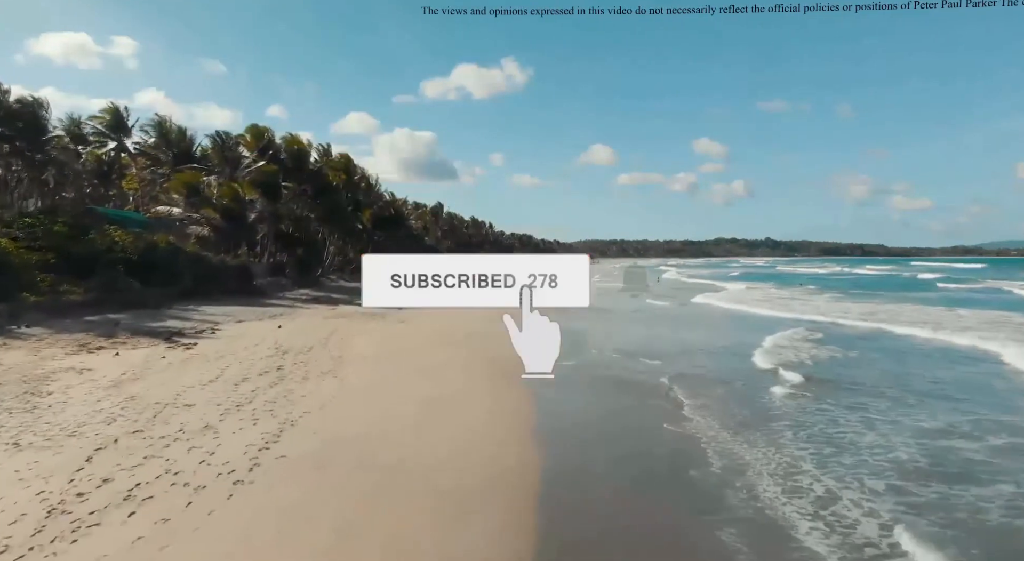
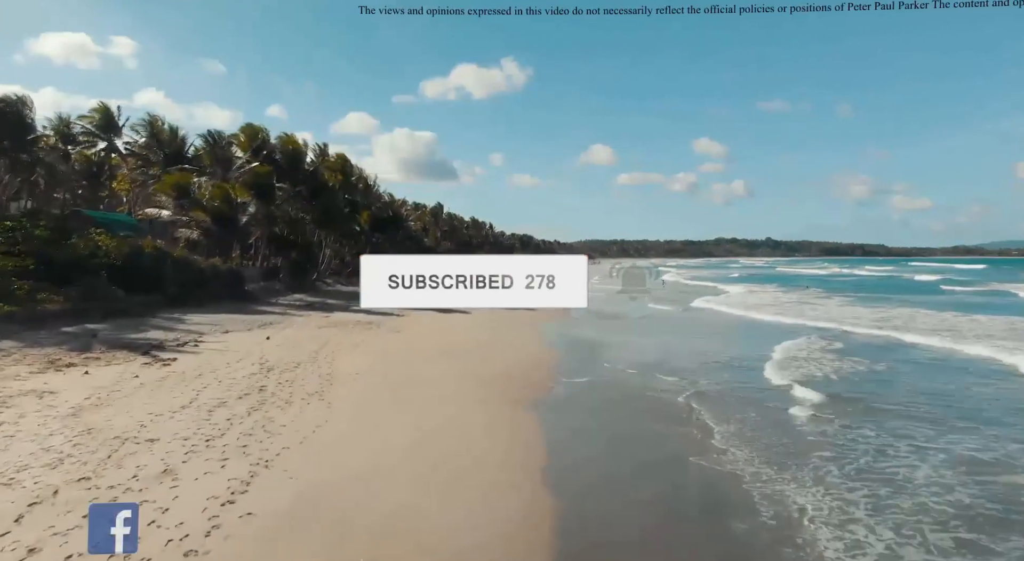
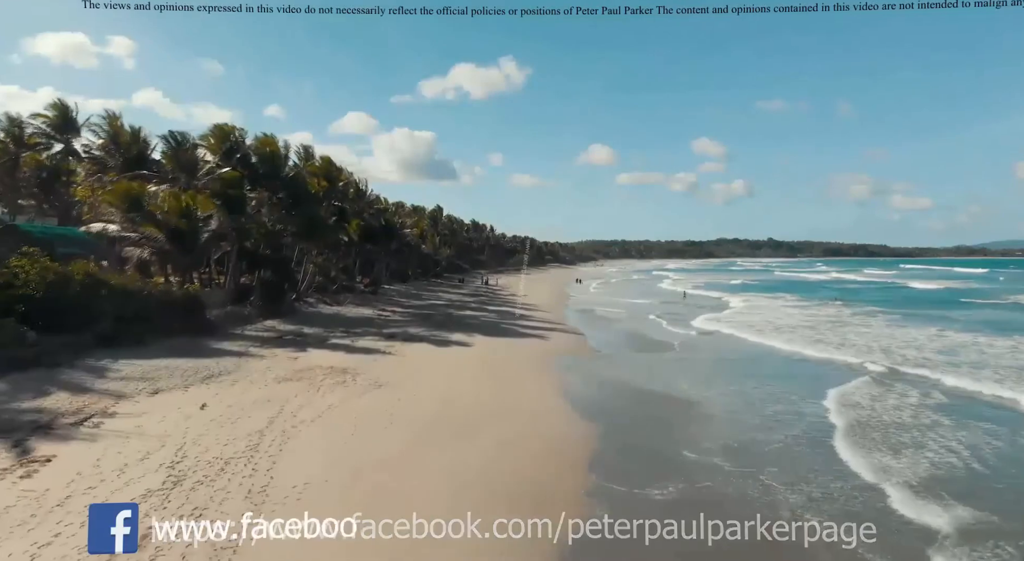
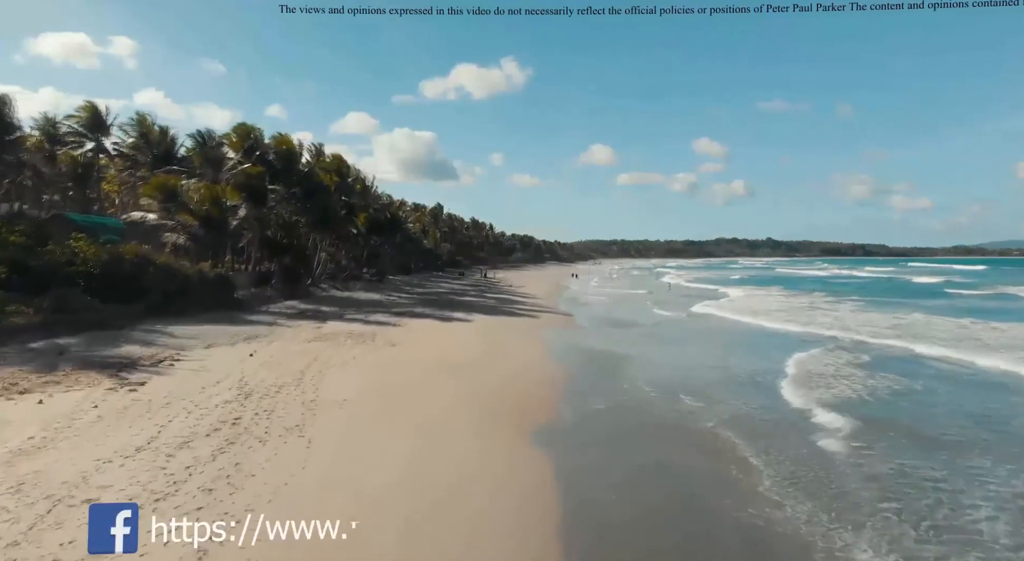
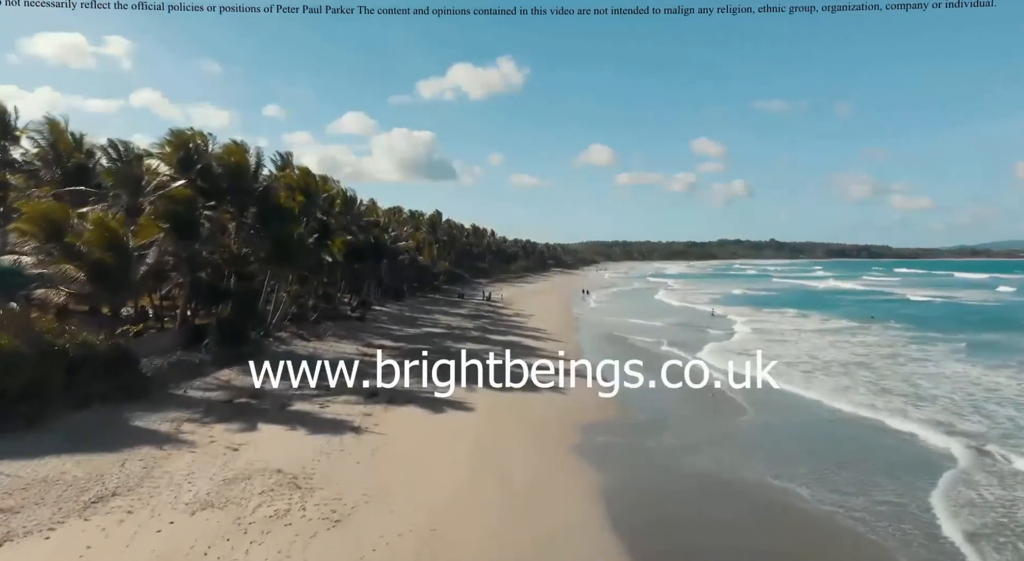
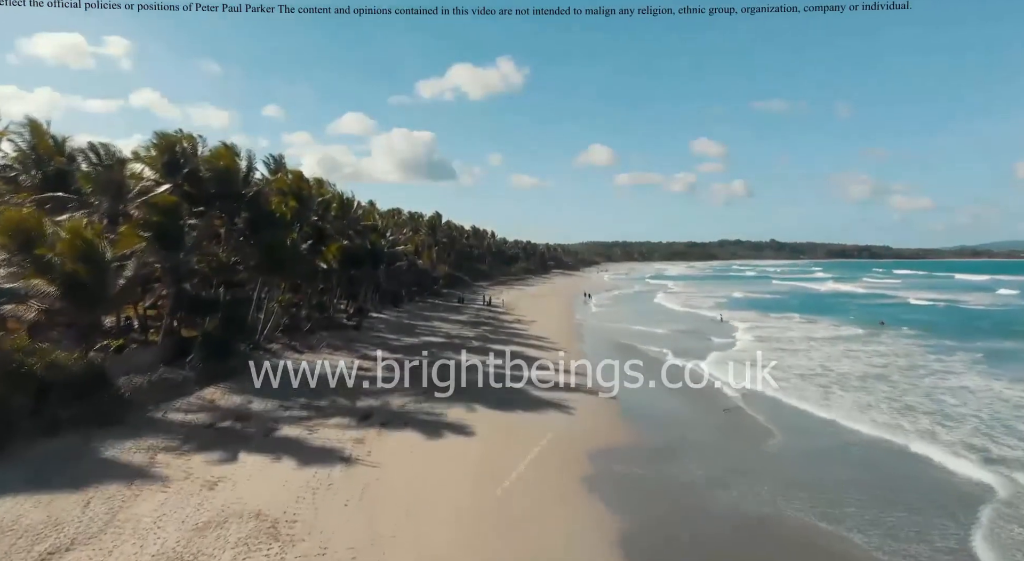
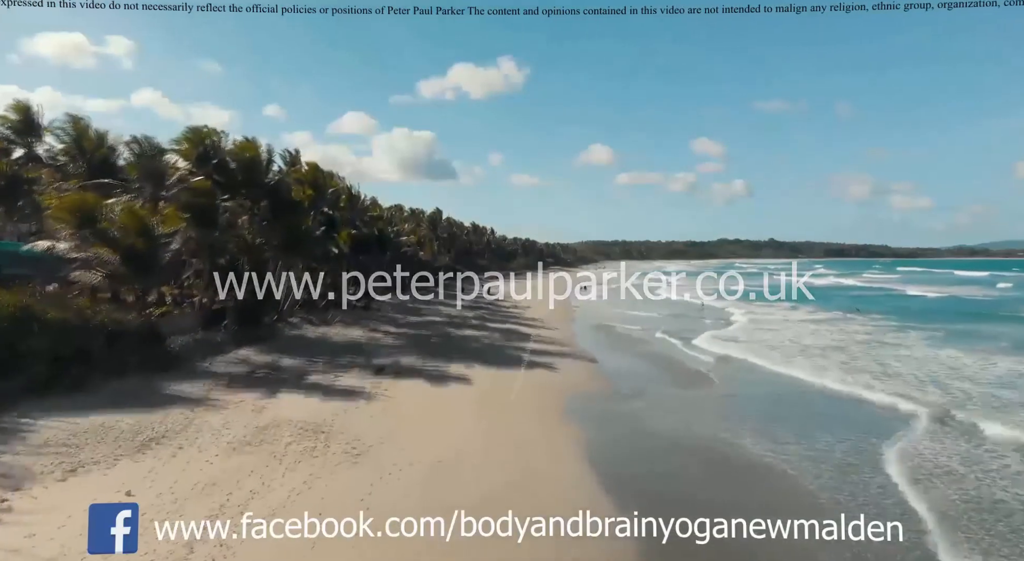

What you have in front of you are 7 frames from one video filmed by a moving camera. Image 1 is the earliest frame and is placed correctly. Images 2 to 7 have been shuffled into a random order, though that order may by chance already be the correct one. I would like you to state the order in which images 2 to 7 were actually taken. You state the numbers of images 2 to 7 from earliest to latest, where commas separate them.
2, 4, 3, 7, 5, 6
